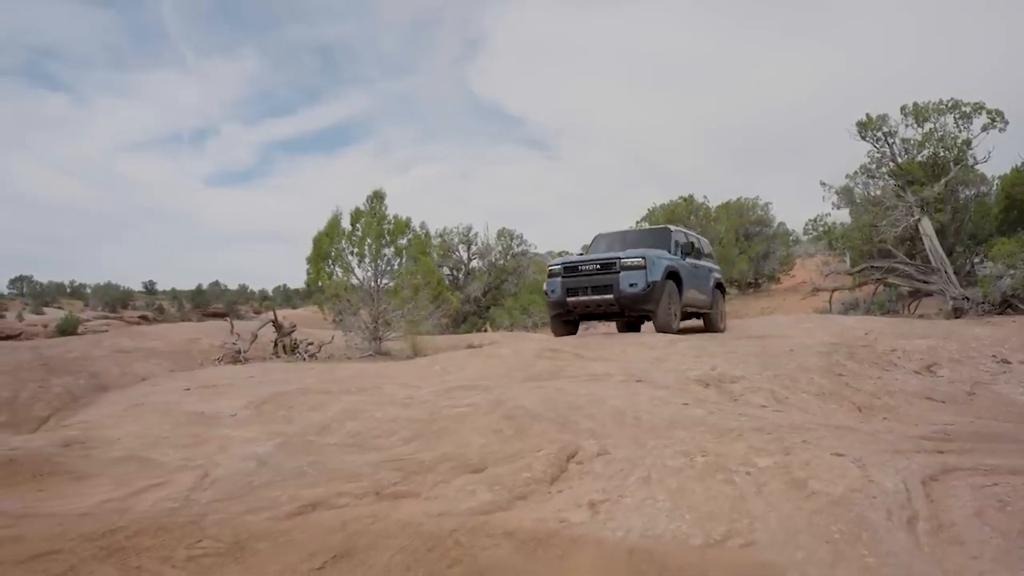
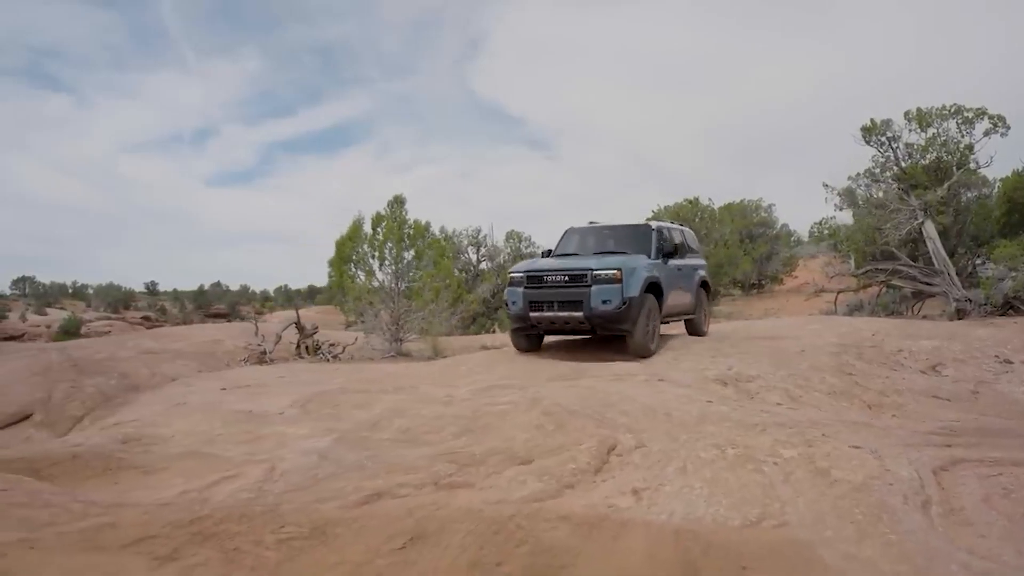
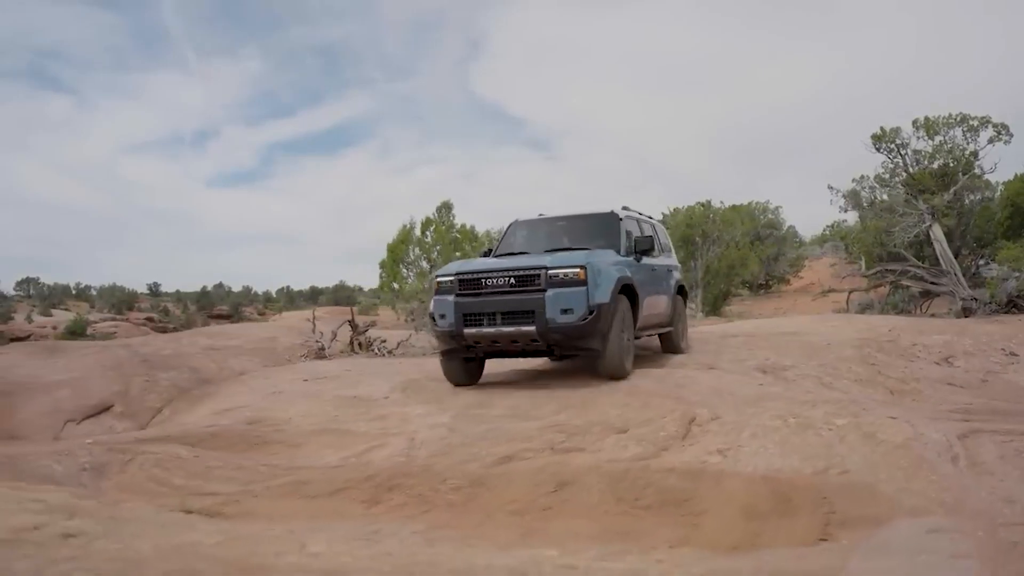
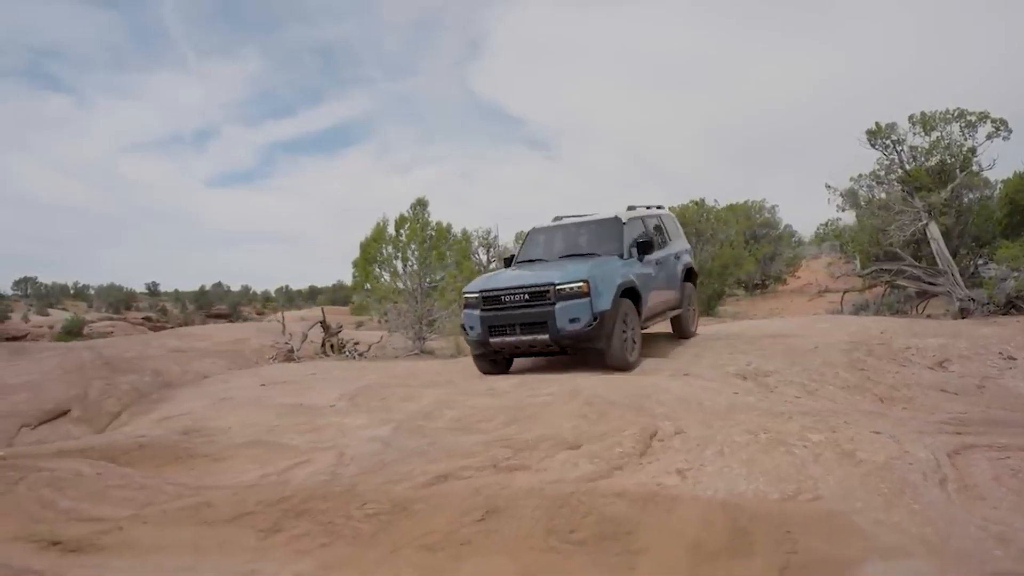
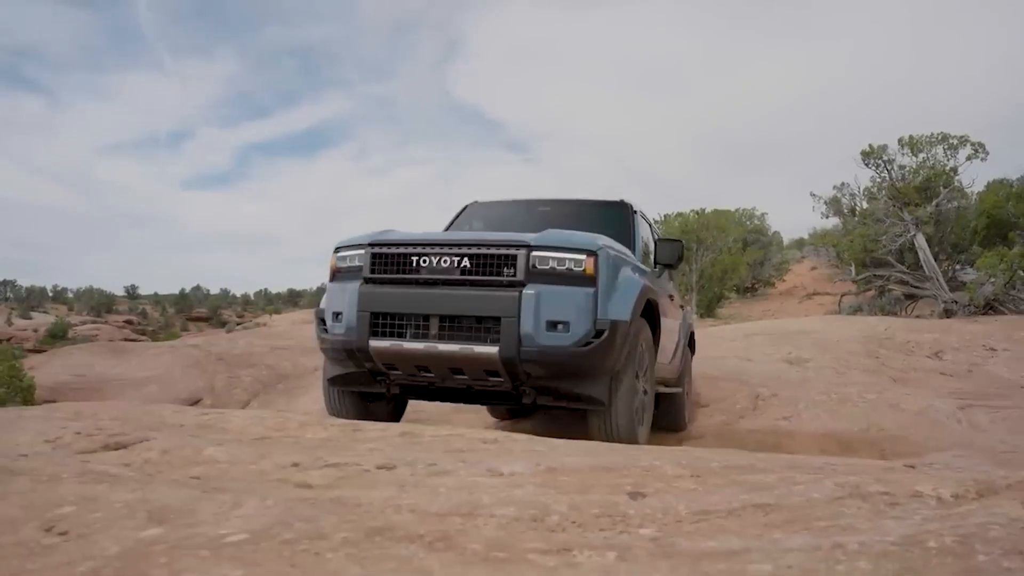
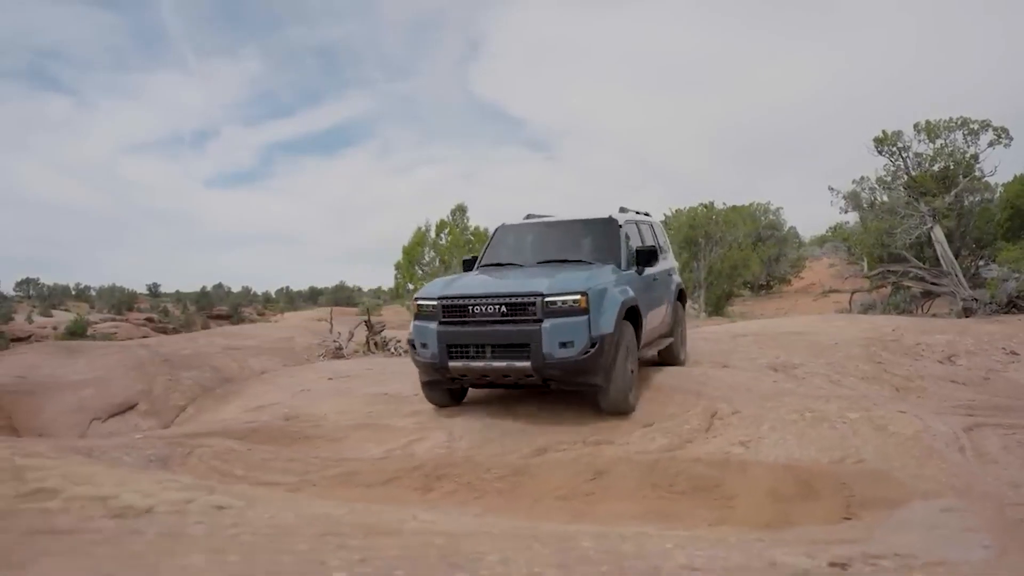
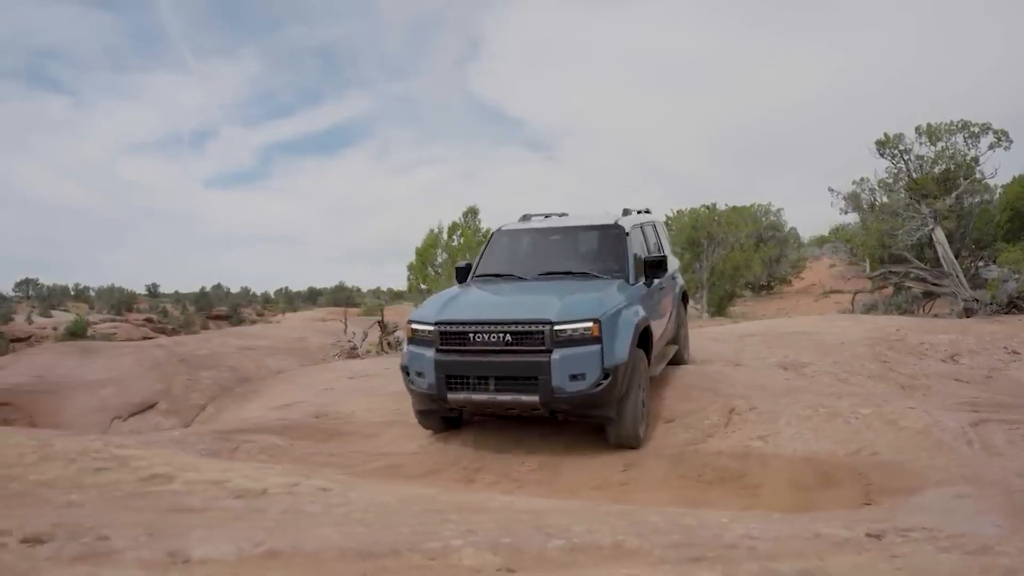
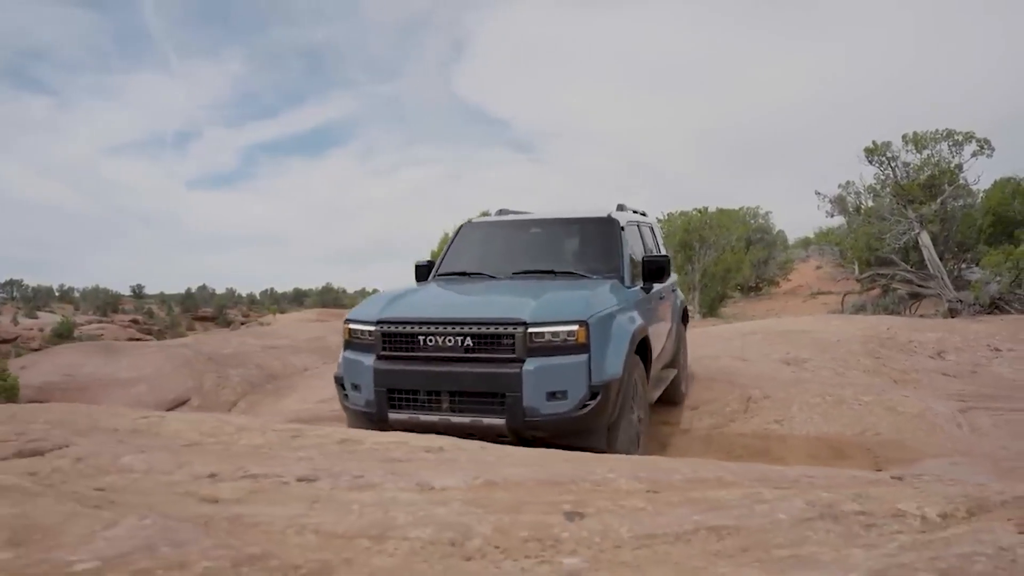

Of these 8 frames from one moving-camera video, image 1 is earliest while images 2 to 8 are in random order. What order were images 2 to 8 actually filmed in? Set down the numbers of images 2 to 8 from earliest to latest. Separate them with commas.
2, 4, 3, 6, 7, 8, 5
